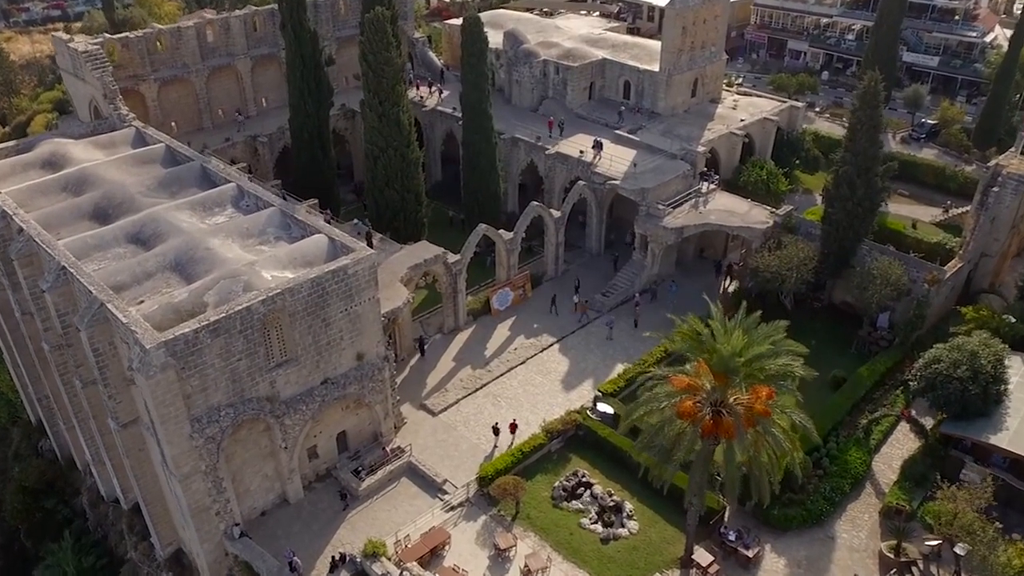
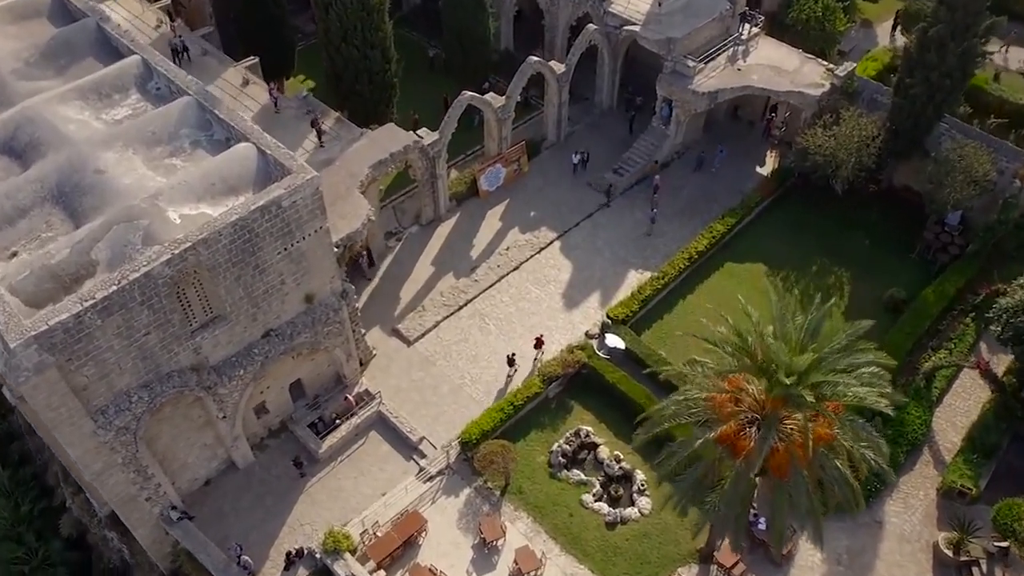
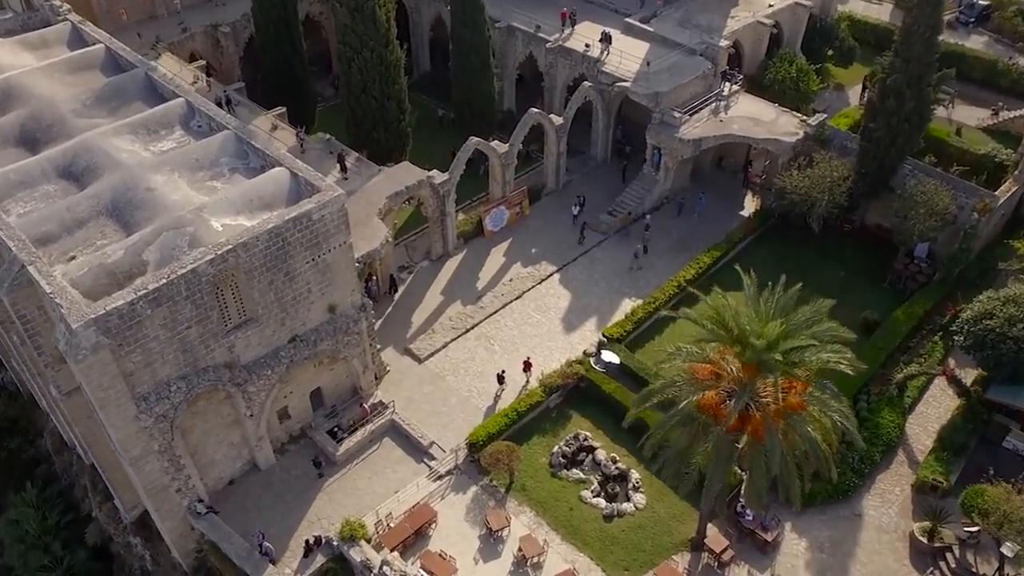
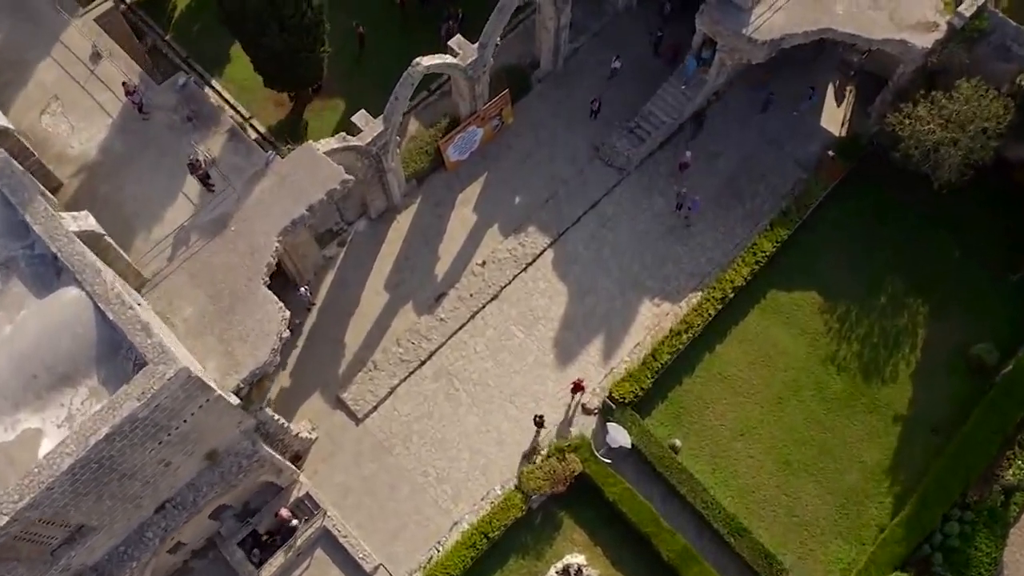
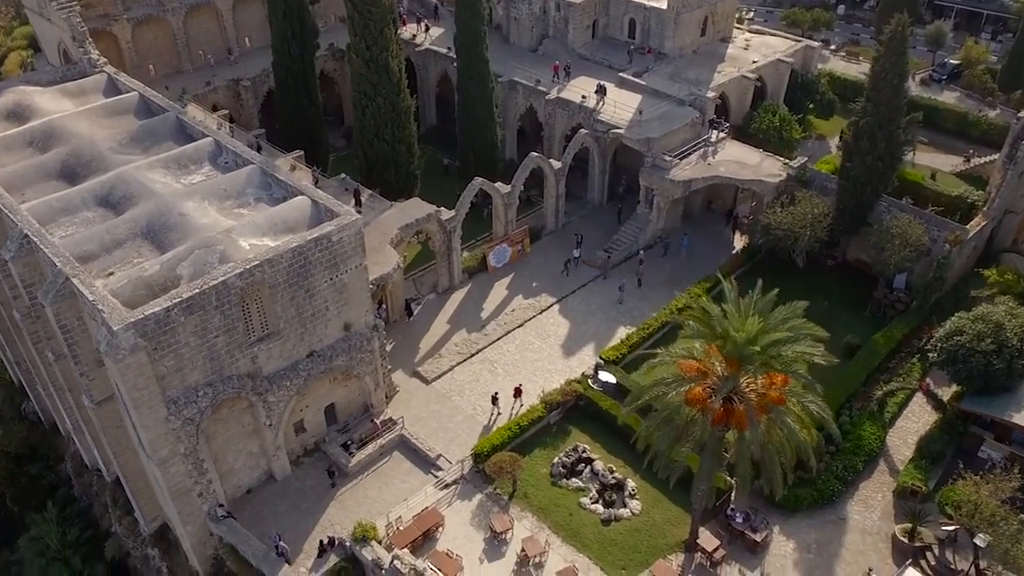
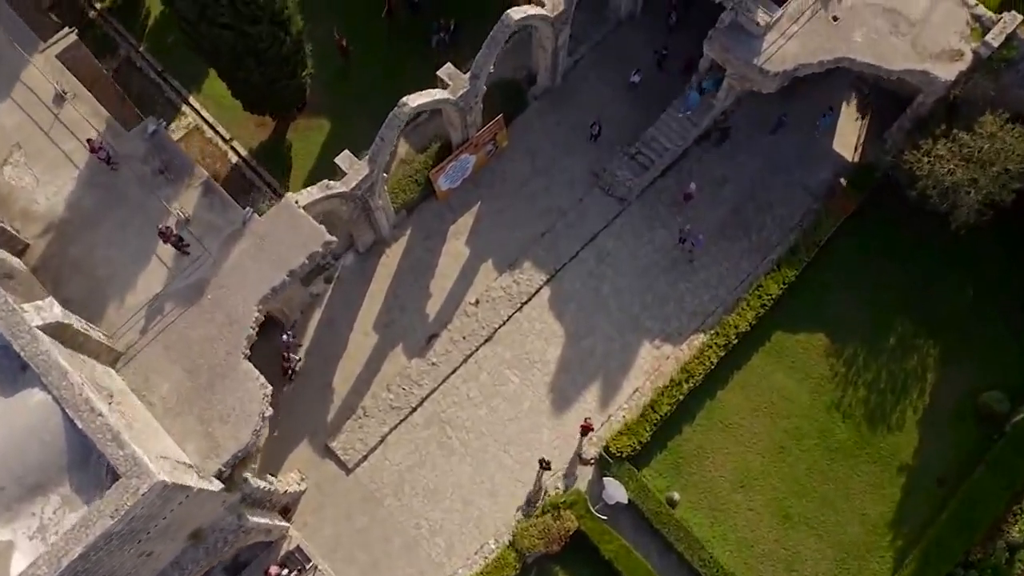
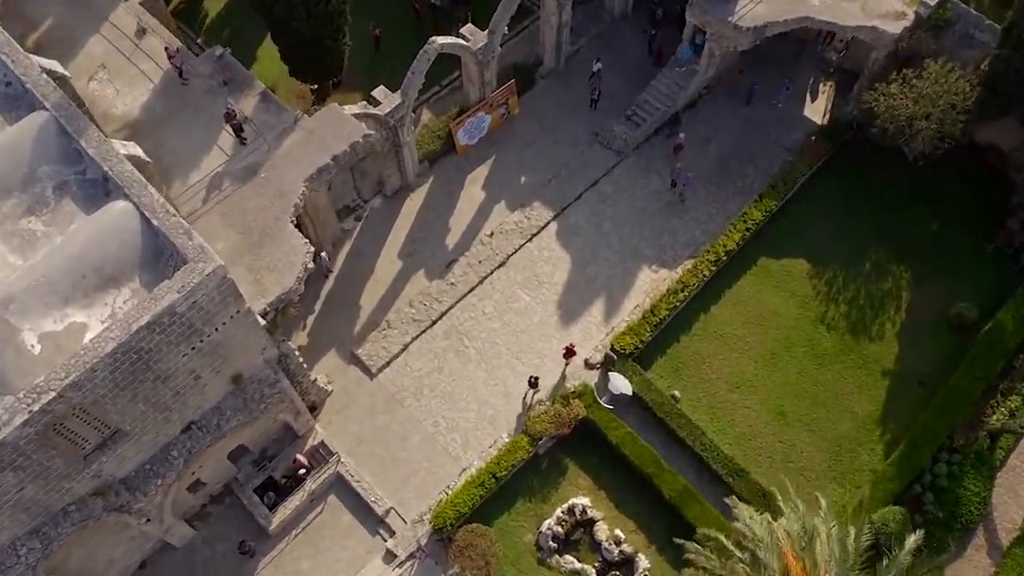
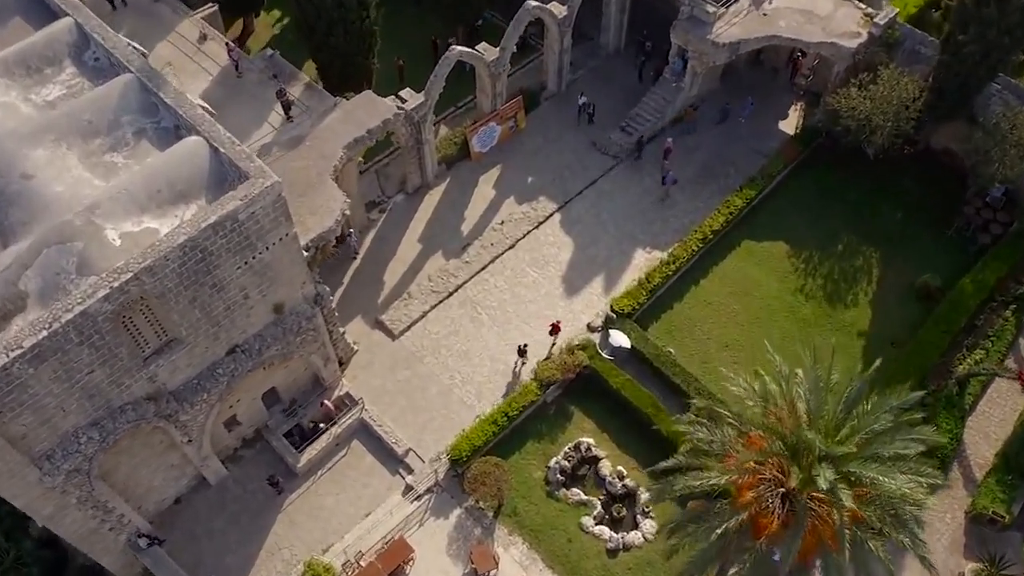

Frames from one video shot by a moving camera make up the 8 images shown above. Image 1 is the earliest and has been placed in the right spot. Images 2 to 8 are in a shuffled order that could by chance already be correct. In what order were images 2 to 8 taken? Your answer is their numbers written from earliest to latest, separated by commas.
5, 3, 2, 8, 7, 4, 6
